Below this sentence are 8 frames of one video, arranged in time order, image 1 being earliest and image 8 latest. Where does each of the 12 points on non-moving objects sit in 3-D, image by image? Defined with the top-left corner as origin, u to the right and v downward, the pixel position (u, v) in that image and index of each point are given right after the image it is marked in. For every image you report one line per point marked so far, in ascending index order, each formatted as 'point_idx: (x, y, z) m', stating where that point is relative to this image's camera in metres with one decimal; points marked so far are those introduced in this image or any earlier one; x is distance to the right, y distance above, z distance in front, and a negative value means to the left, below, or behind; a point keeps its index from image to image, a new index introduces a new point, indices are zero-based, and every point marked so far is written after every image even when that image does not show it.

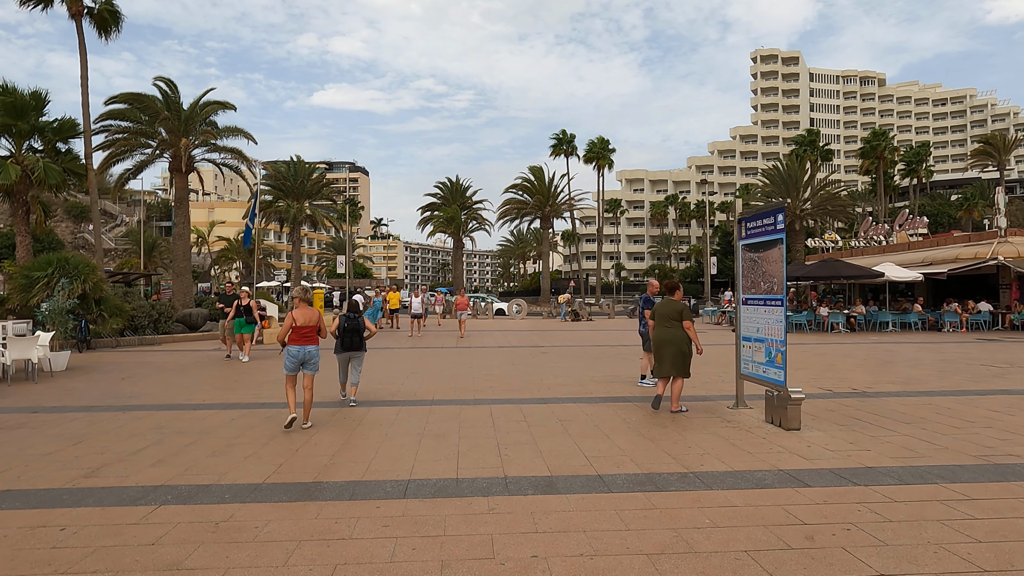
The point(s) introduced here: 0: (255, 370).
0: (-4.9, -1.6, +12.6) m
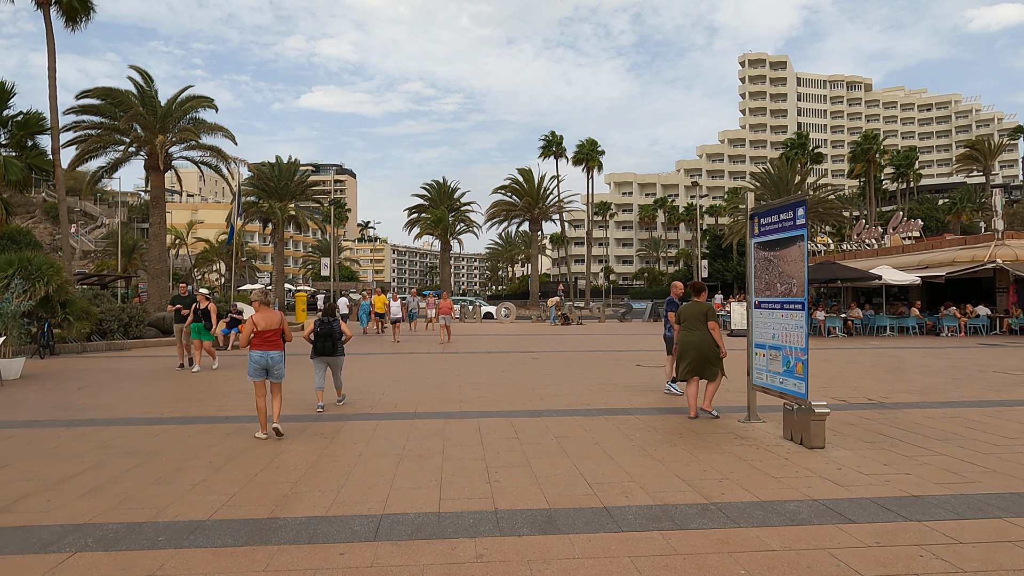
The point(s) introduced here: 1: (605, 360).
0: (-5.1, -1.6, +11.7) m
1: (+2.3, -1.7, +15.7) m
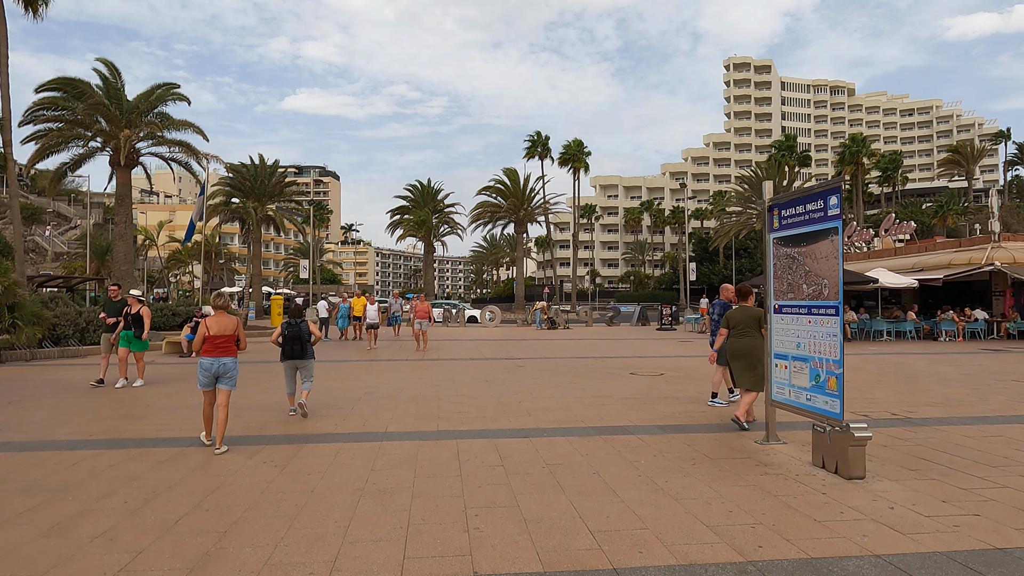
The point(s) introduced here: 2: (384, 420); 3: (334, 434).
0: (-5.3, -1.7, +10.5) m
1: (+1.9, -1.8, +14.7) m
2: (-1.6, -1.7, +8.4) m
3: (-2.0, -1.7, +7.5) m
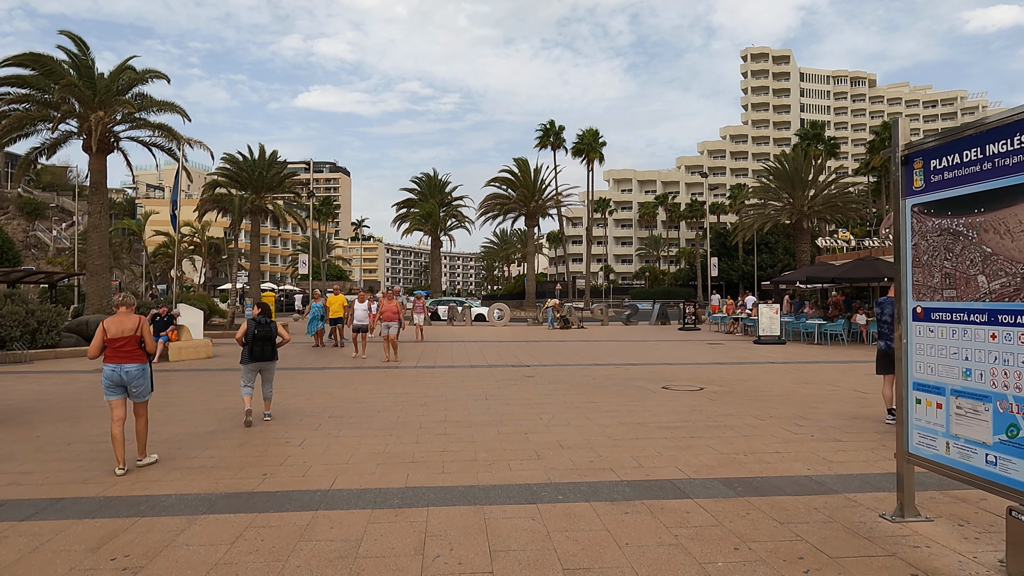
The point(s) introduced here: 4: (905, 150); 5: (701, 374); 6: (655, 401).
0: (-5.3, -1.6, +8.2) m
1: (+2.0, -1.7, +12.3) m
2: (-1.5, -1.6, +6.1) m
3: (-2.0, -1.6, +5.2) m
4: (+2.7, +0.9, +4.6) m
5: (+3.6, -1.7, +12.7) m
6: (+2.1, -1.6, +9.7) m
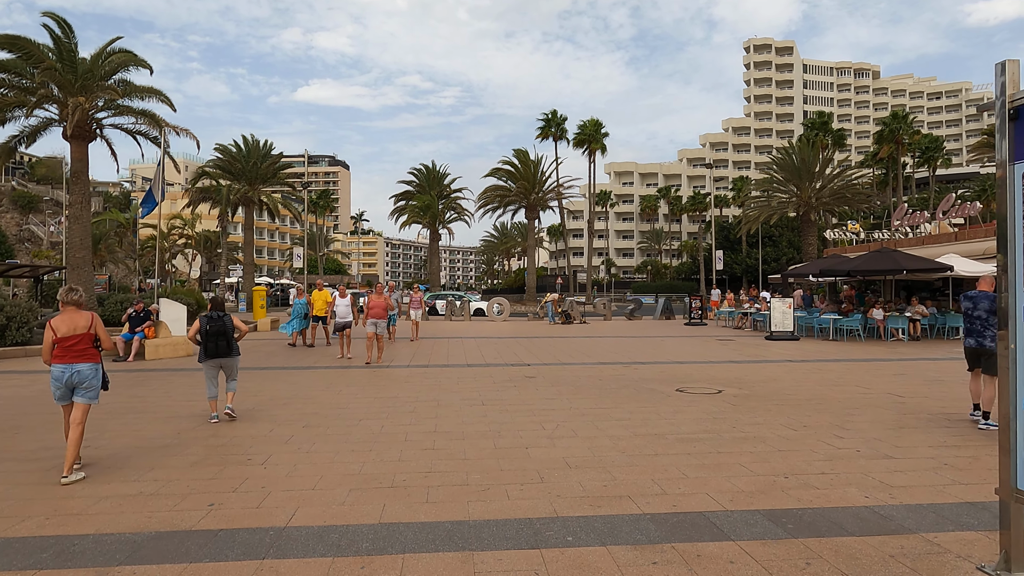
0: (-5.3, -1.5, +7.2) m
1: (+2.0, -1.6, +11.3) m
2: (-1.6, -1.6, +5.1) m
3: (-2.0, -1.6, +4.2) m
4: (+2.7, +1.0, +3.5) m
5: (+3.6, -1.5, +11.7) m
6: (+2.1, -1.5, +8.7) m
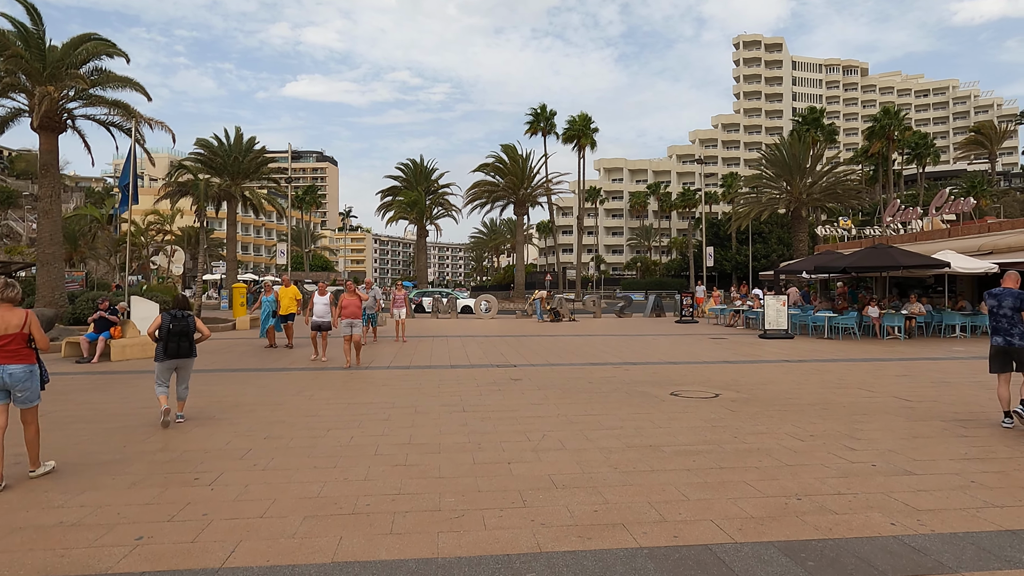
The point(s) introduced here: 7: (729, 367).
0: (-5.5, -1.5, +6.5) m
1: (+1.8, -1.5, +10.7) m
2: (-1.7, -1.6, +4.4) m
3: (-2.2, -1.6, +3.6) m
4: (+2.6, +1.0, +2.9) m
5: (+3.3, -1.5, +11.1) m
6: (+1.9, -1.5, +8.1) m
7: (+4.1, -1.5, +12.4) m
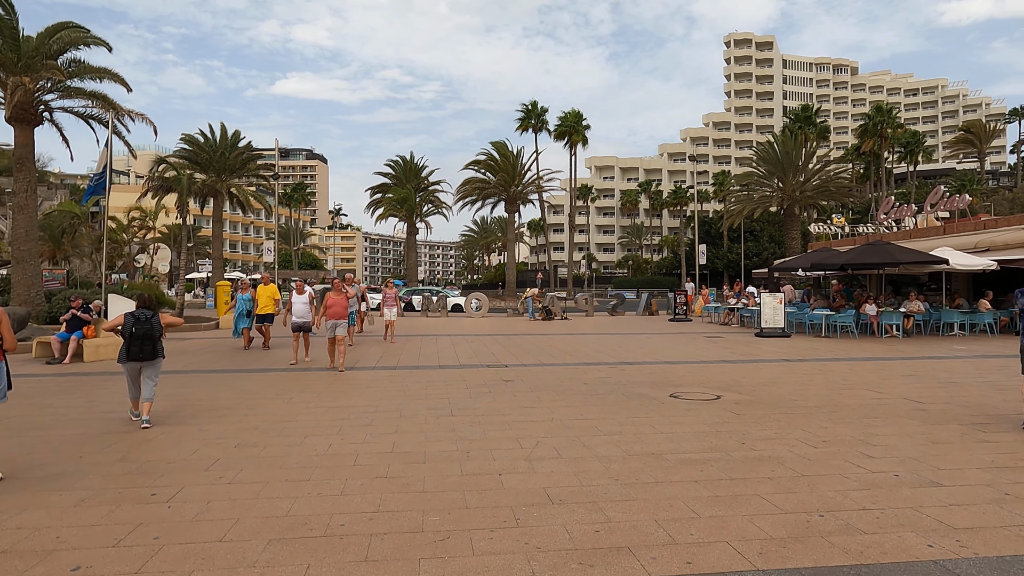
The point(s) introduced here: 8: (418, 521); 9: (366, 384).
0: (-5.5, -1.5, +6.0) m
1: (+1.7, -1.5, +10.2) m
2: (-1.8, -1.5, +3.9) m
3: (-2.2, -1.5, +3.0) m
4: (+2.5, +1.0, +2.5) m
5: (+3.2, -1.4, +10.6) m
6: (+1.8, -1.5, +7.6) m
7: (+3.9, -1.4, +12.0) m
8: (-0.6, -1.5, +4.3) m
9: (-2.2, -1.4, +10.0) m
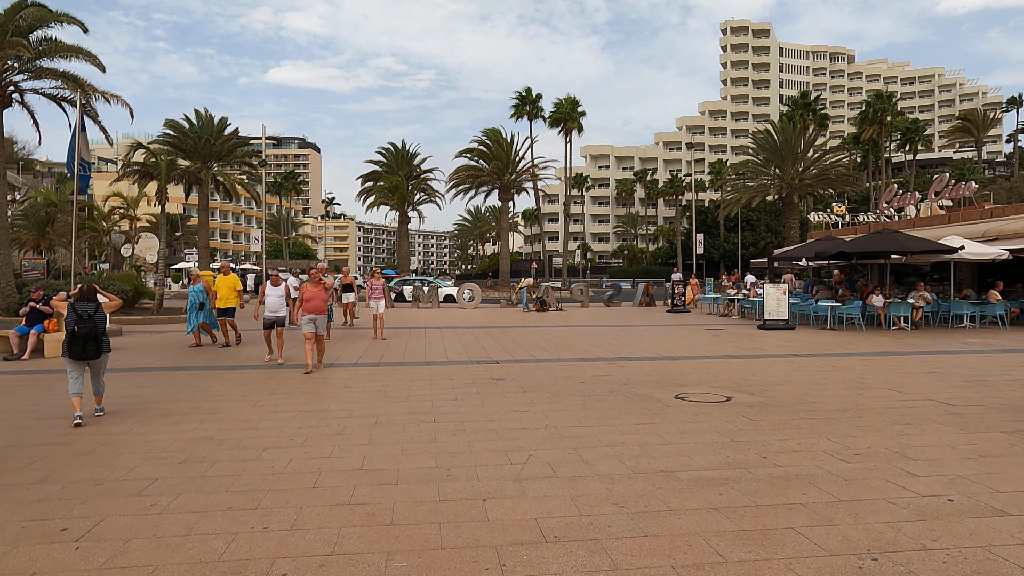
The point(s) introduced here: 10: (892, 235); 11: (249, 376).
0: (-5.6, -1.4, +5.1) m
1: (+1.5, -1.3, +9.4) m
2: (-1.8, -1.5, +3.1) m
3: (-2.3, -1.5, +2.2) m
4: (+2.5, +1.0, +1.6) m
5: (+3.1, -1.3, +9.9) m
6: (+1.7, -1.4, +6.8) m
7: (+3.8, -1.3, +11.2) m
8: (-0.7, -1.5, +3.5) m
9: (-2.3, -1.3, +9.2) m
10: (+11.2, +1.6, +19.6) m
11: (-3.7, -1.3, +9.4) m
